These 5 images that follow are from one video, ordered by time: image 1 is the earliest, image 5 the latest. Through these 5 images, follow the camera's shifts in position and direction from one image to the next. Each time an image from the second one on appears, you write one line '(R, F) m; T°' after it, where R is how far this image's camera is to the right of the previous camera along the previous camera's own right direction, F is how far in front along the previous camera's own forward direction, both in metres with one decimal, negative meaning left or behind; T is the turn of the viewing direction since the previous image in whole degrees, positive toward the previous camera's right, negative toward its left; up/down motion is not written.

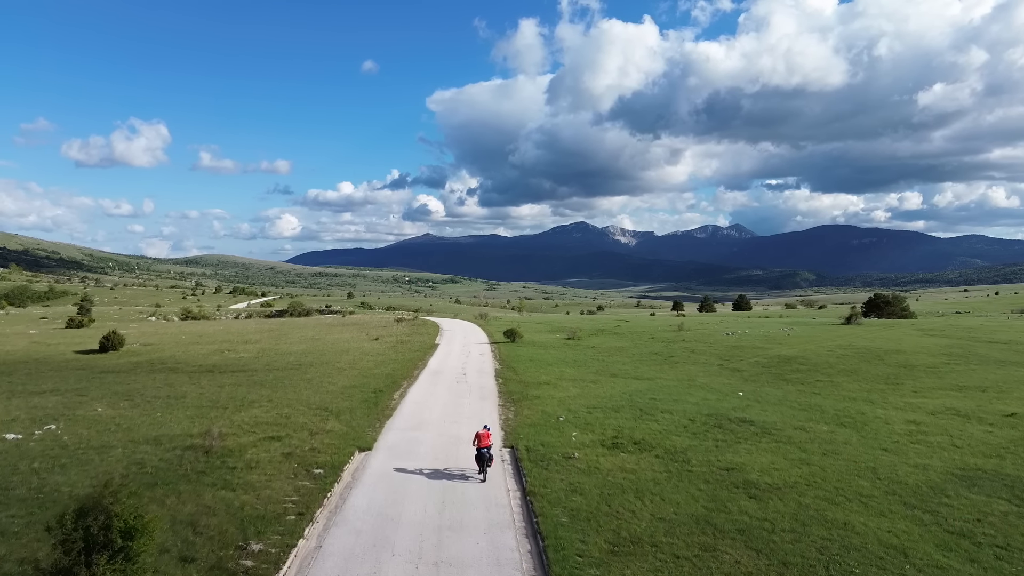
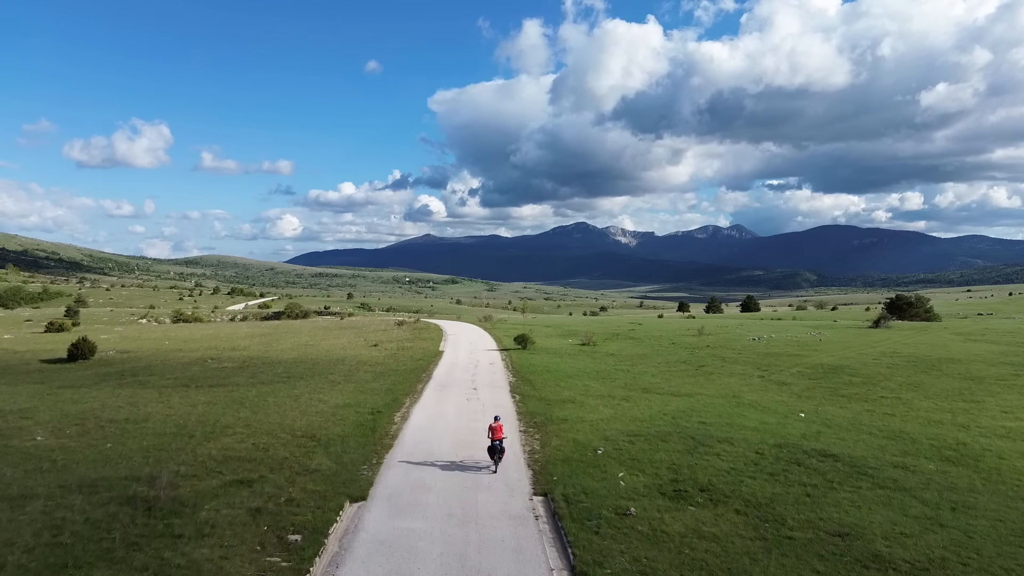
(-1.1, +4.8) m; 0°
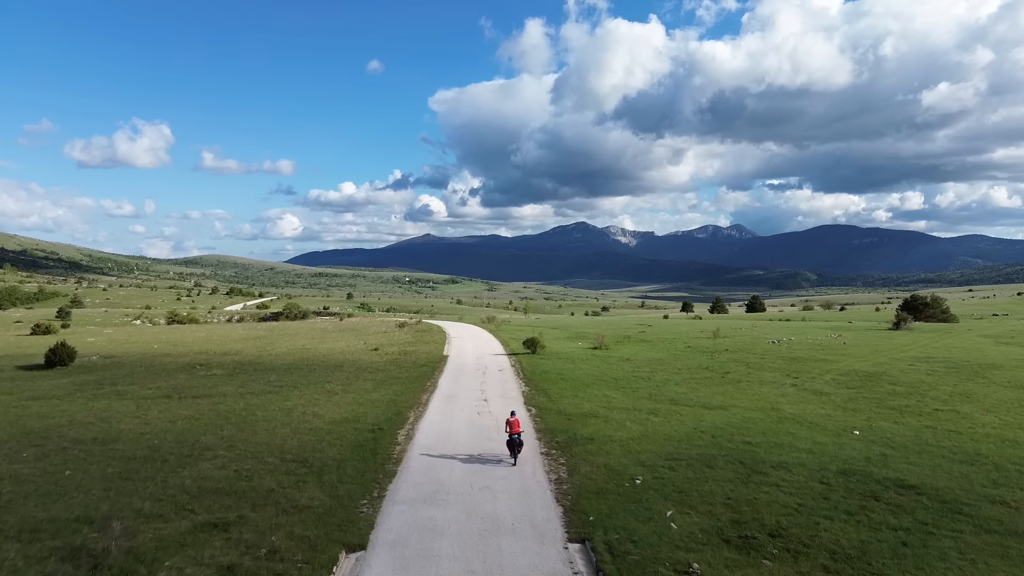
(-0.8, +3.1) m; 0°
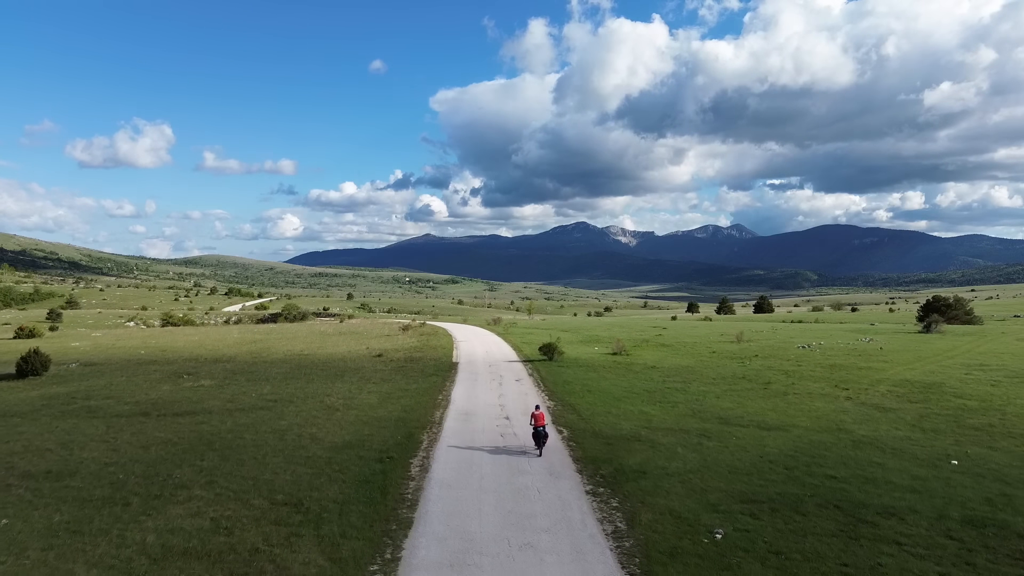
(-1.3, +3.8) m; 0°
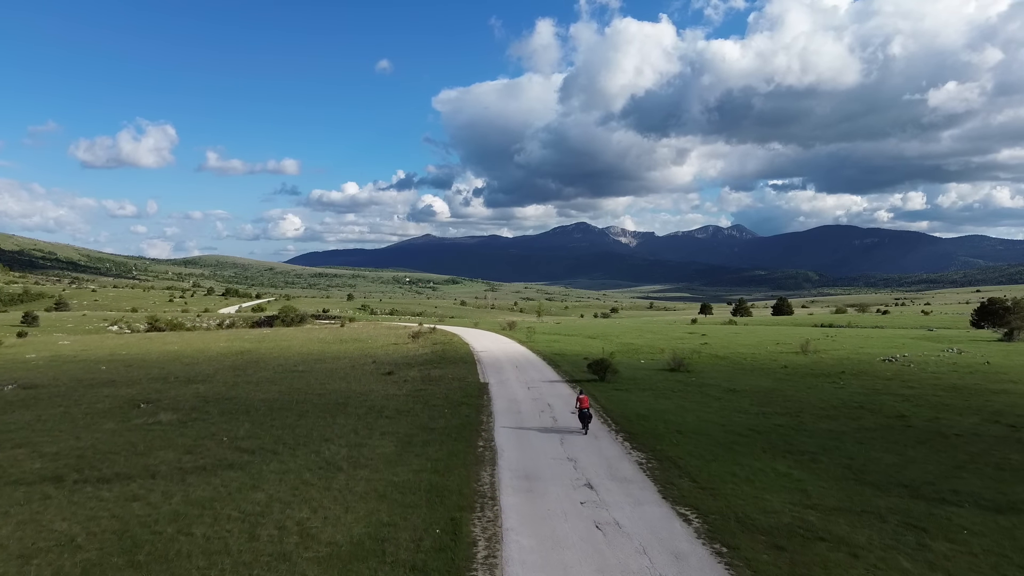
(-2.9, +8.7) m; 0°
